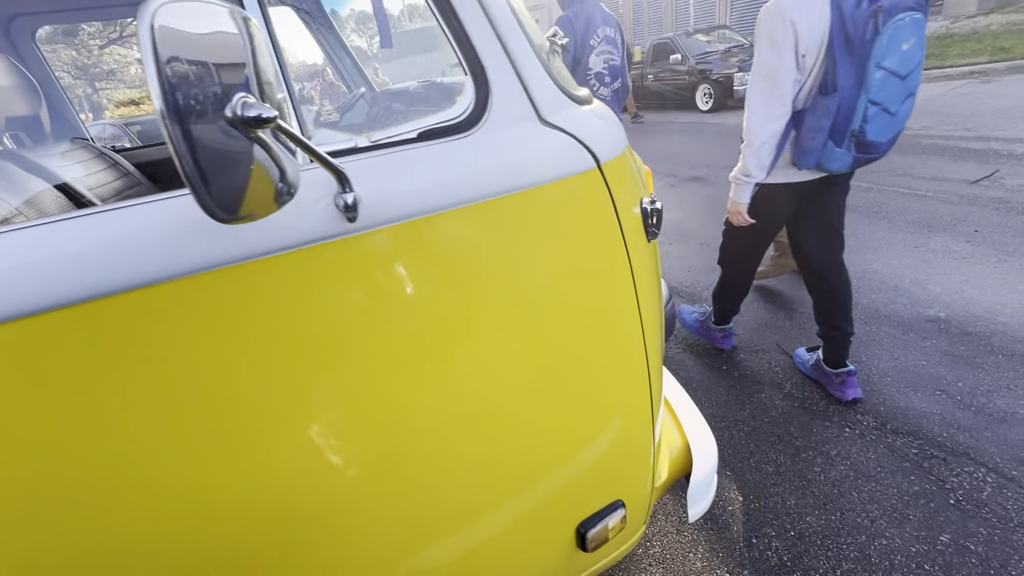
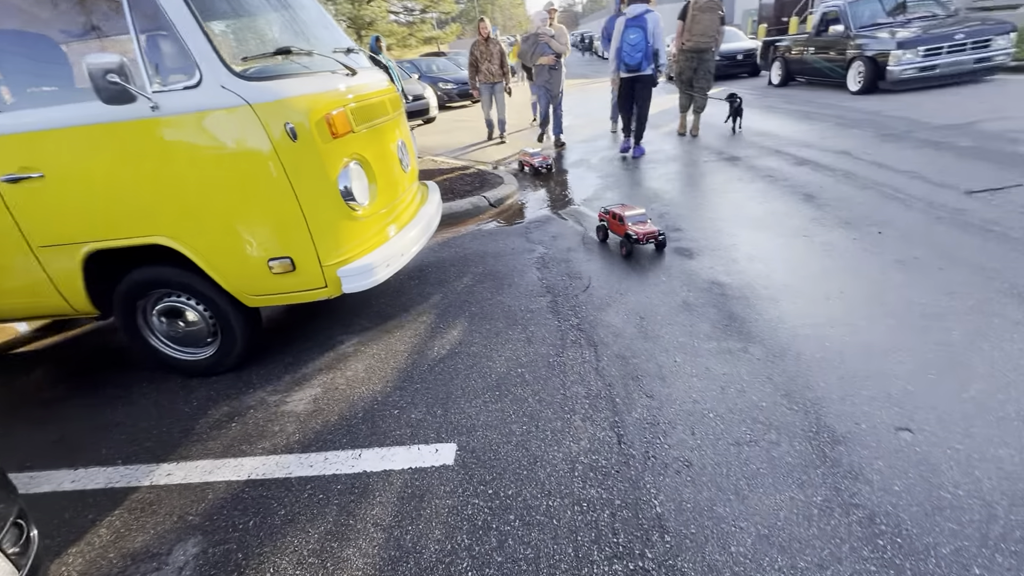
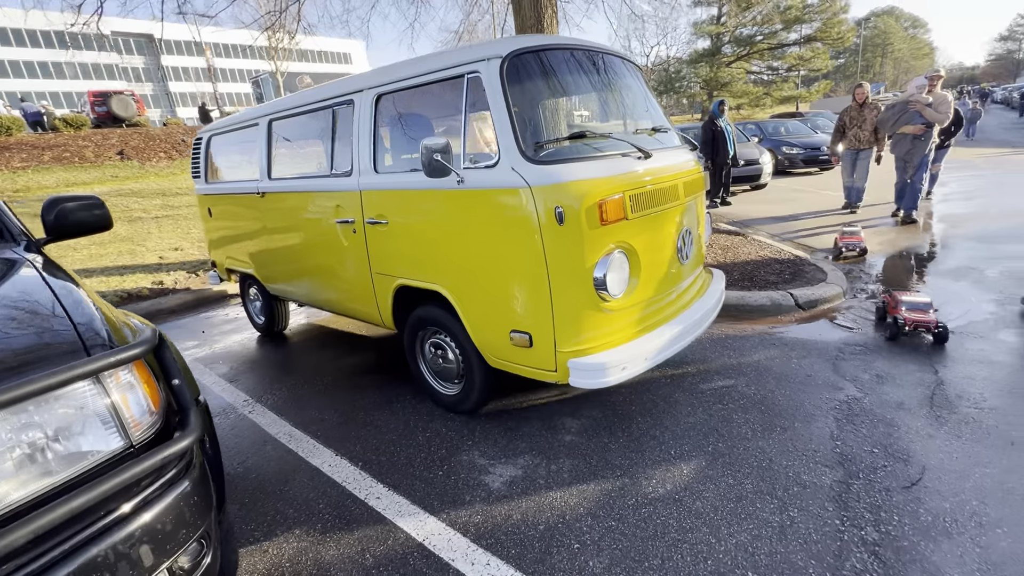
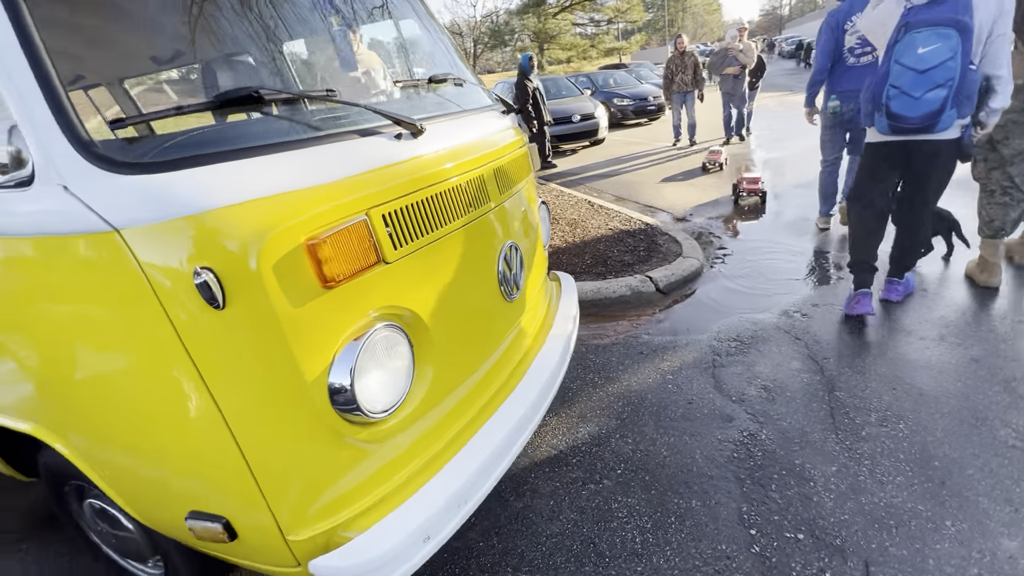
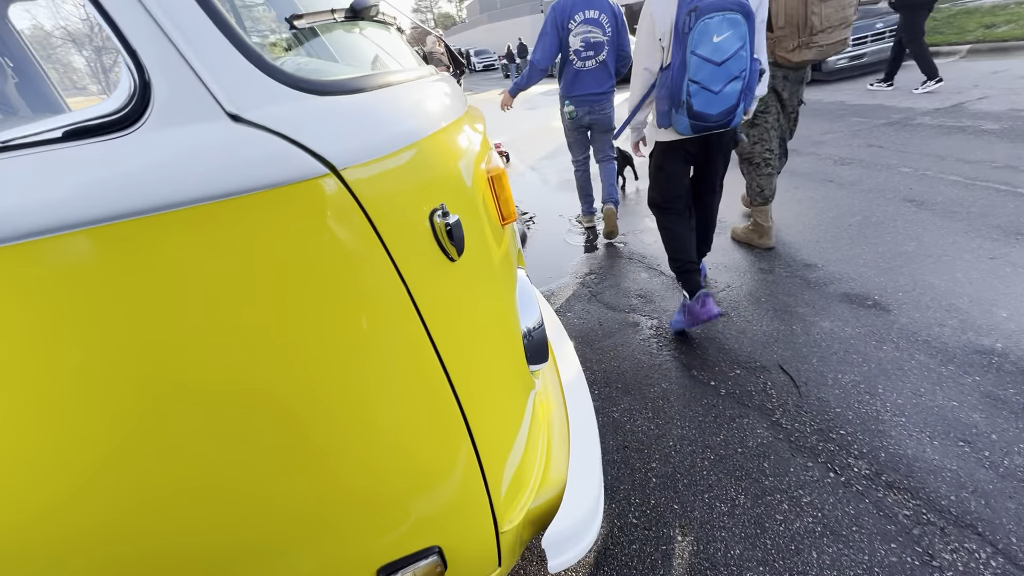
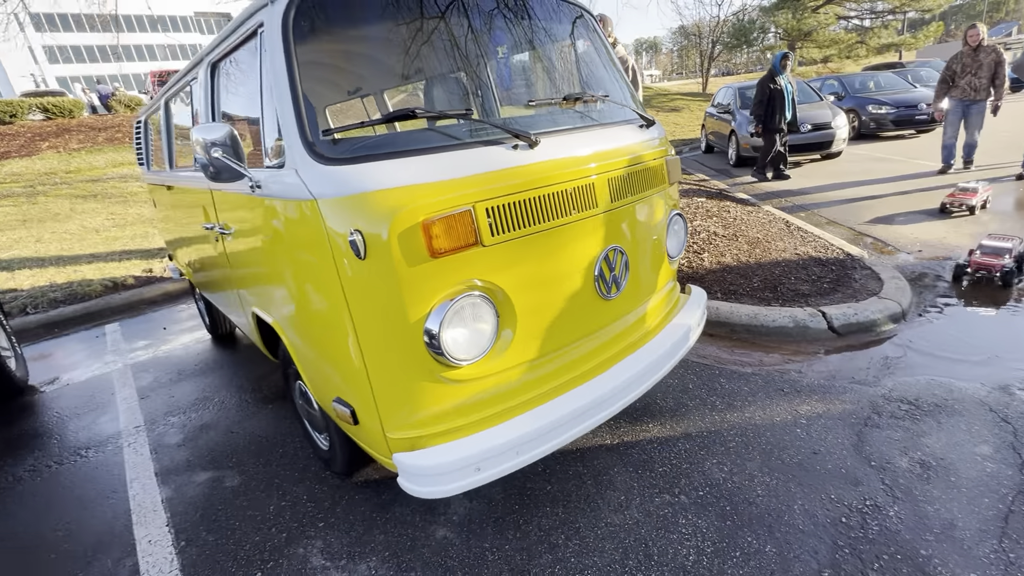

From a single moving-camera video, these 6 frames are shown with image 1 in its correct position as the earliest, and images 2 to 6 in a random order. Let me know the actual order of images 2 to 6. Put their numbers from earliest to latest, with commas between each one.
5, 4, 6, 3, 2
